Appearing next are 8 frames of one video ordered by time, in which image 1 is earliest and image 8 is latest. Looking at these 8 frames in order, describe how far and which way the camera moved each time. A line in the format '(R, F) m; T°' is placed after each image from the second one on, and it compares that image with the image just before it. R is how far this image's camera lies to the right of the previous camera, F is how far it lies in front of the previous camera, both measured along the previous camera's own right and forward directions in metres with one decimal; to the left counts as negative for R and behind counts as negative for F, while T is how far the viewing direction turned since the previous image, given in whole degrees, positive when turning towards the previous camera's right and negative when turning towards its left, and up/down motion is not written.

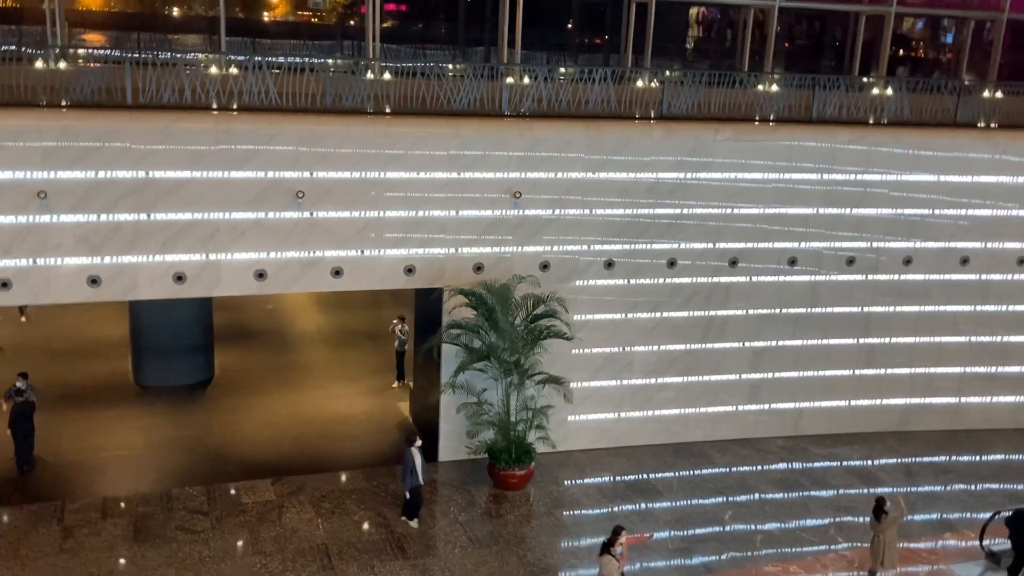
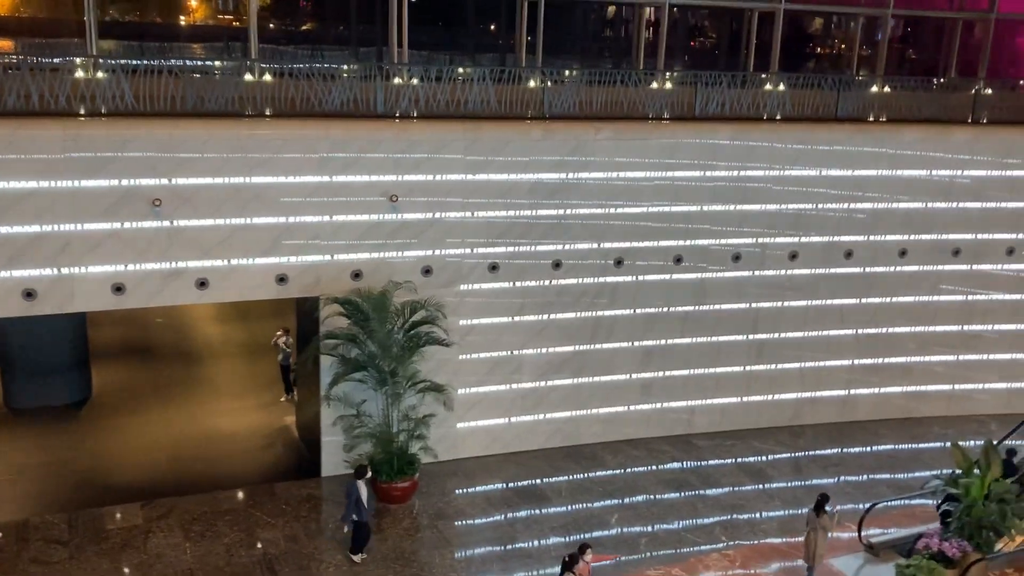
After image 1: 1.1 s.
(+0.6, +0.2) m; +4°
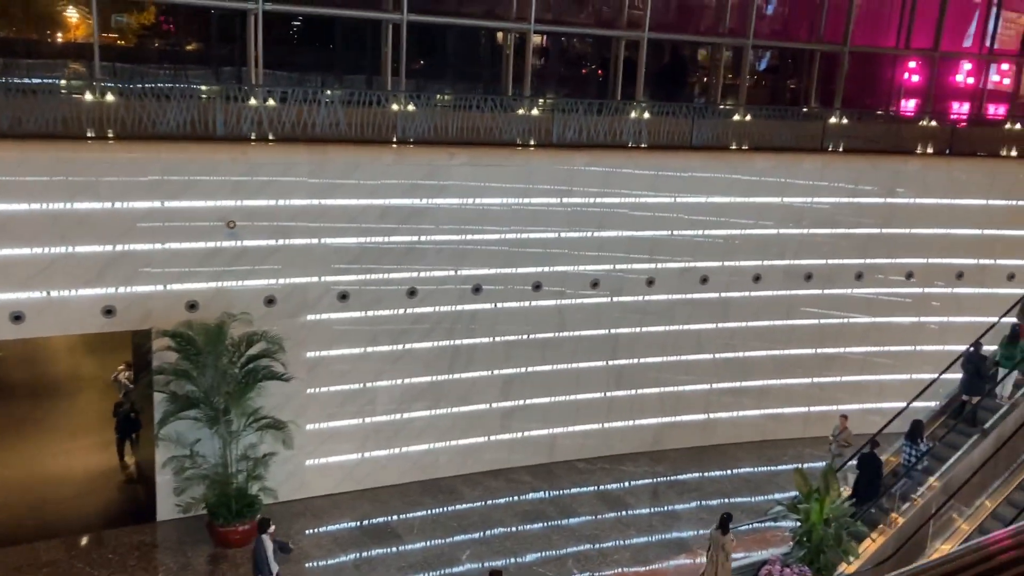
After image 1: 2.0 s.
(+0.5, +0.2) m; +6°
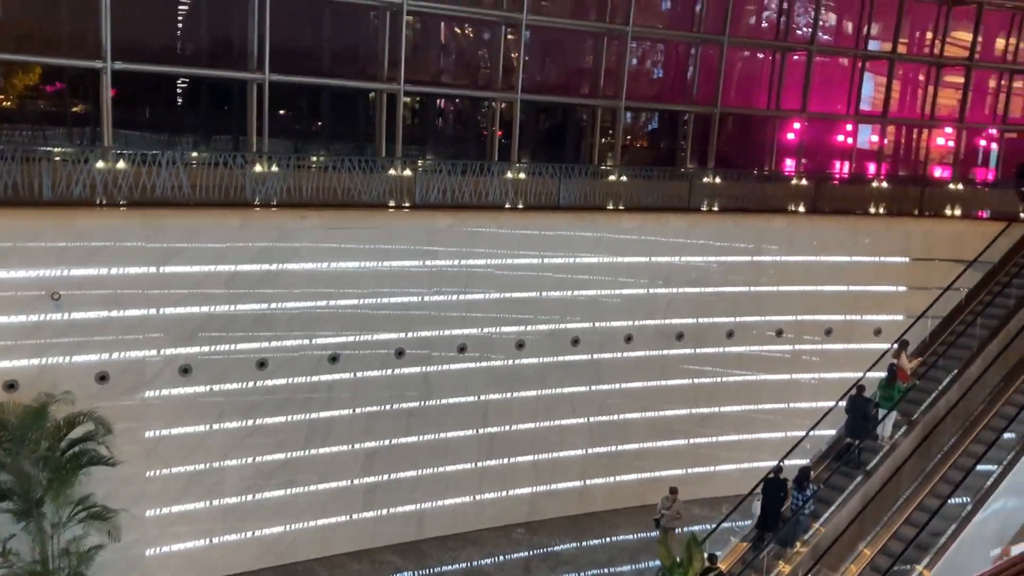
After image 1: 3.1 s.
(+0.5, +0.4) m; +6°
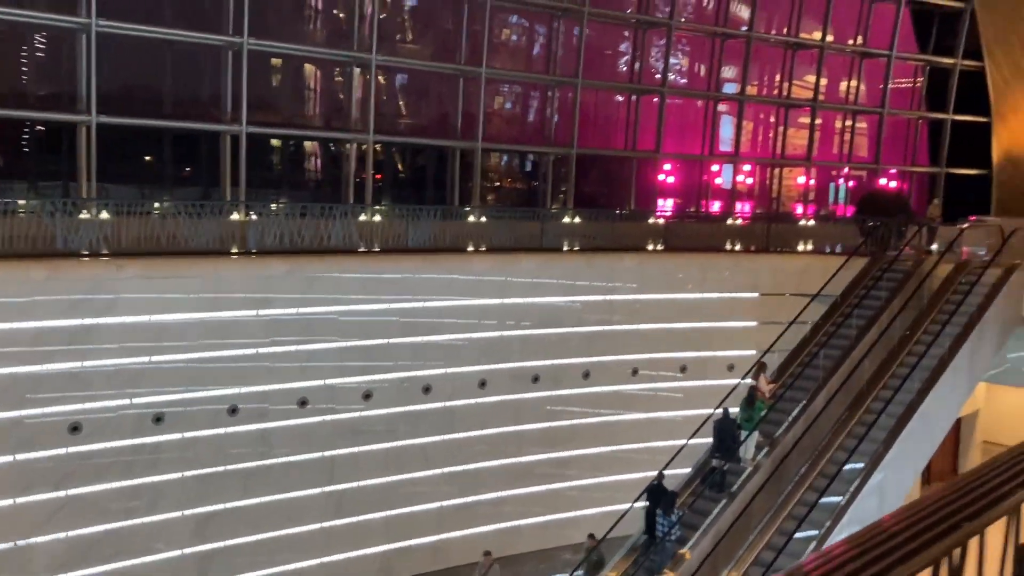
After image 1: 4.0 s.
(+0.5, +0.3) m; +7°
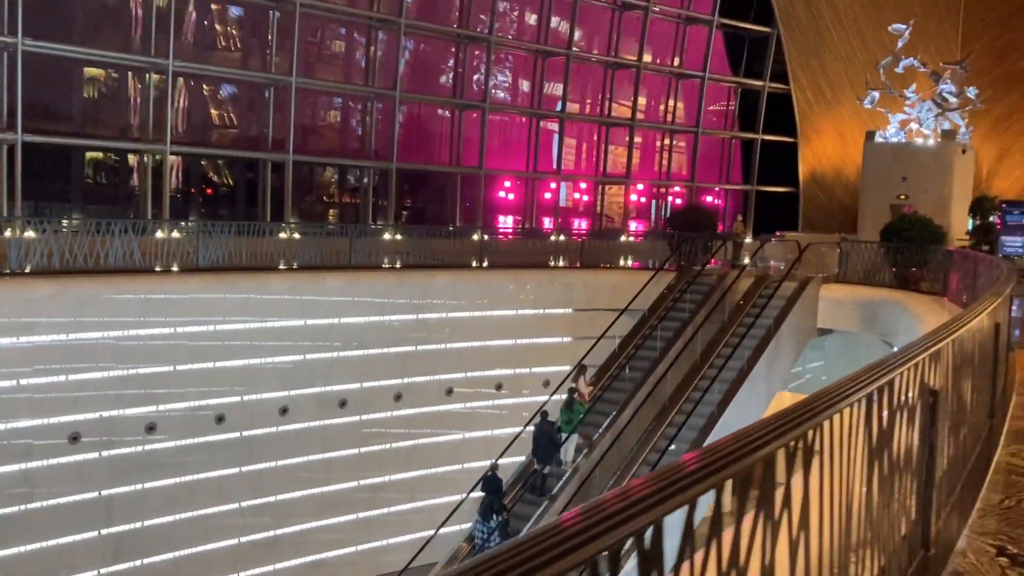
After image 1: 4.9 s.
(+0.5, +0.4) m; +9°
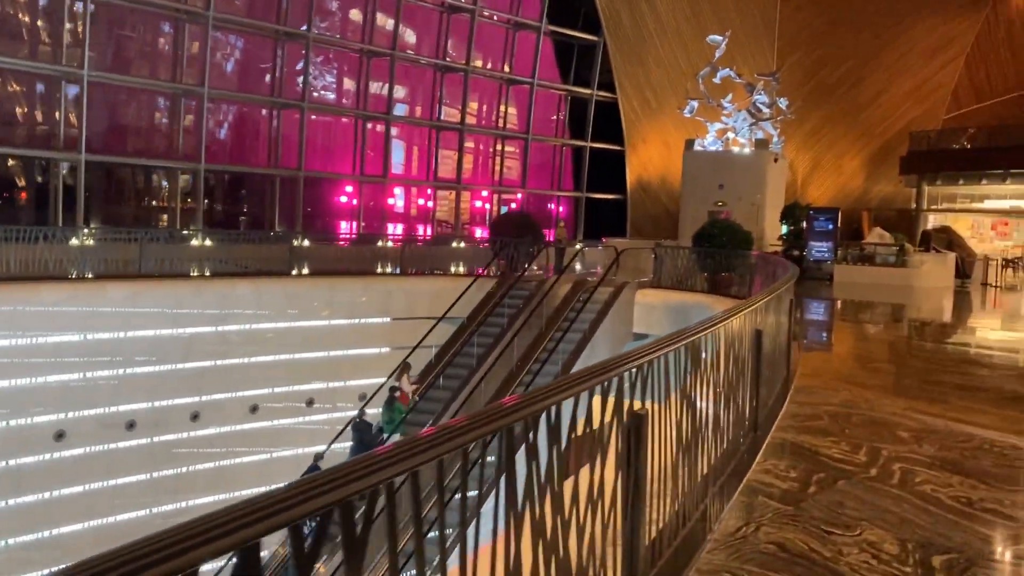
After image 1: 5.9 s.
(+0.5, +0.4) m; +9°
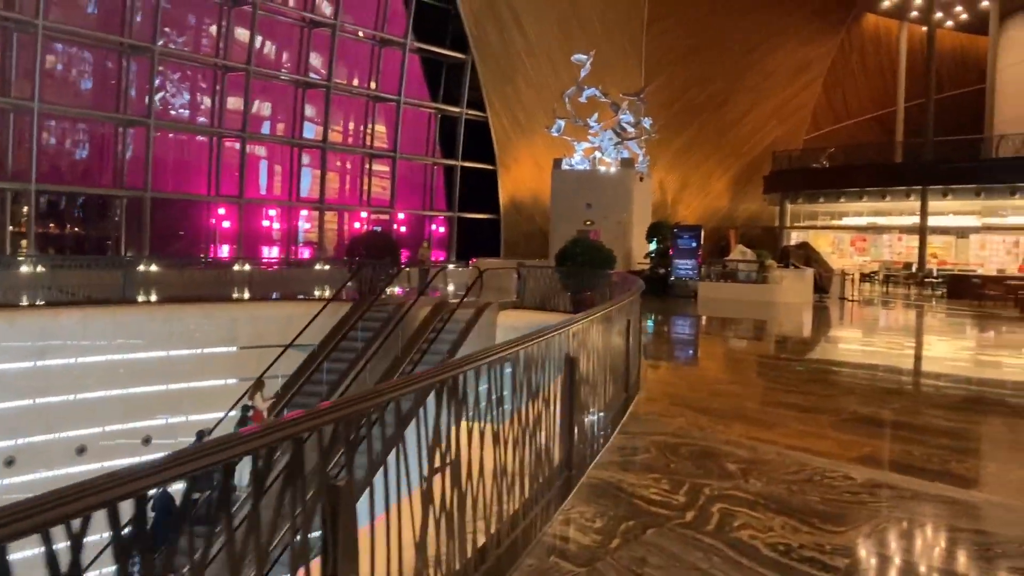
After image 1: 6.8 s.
(+0.4, +0.4) m; +7°
